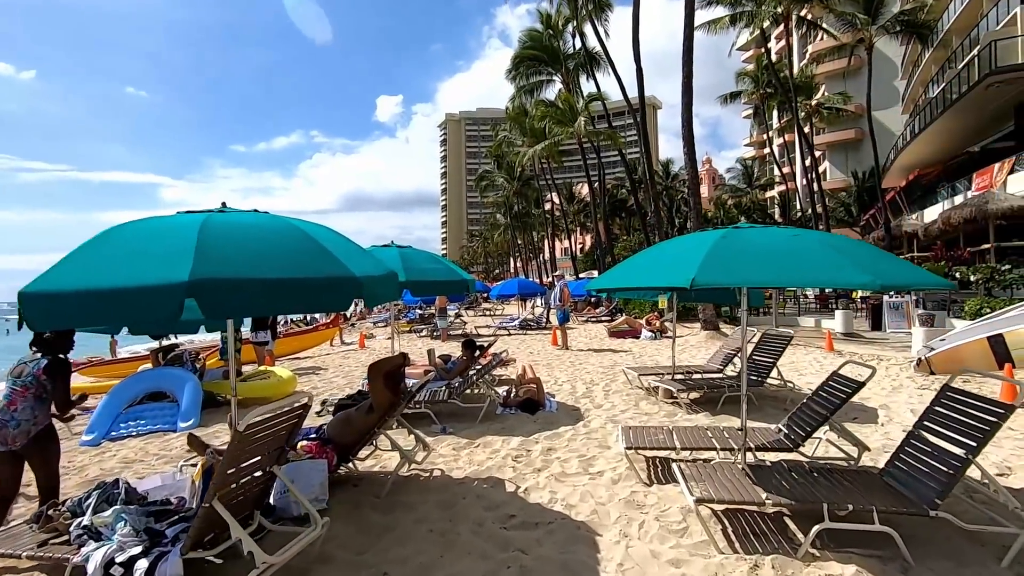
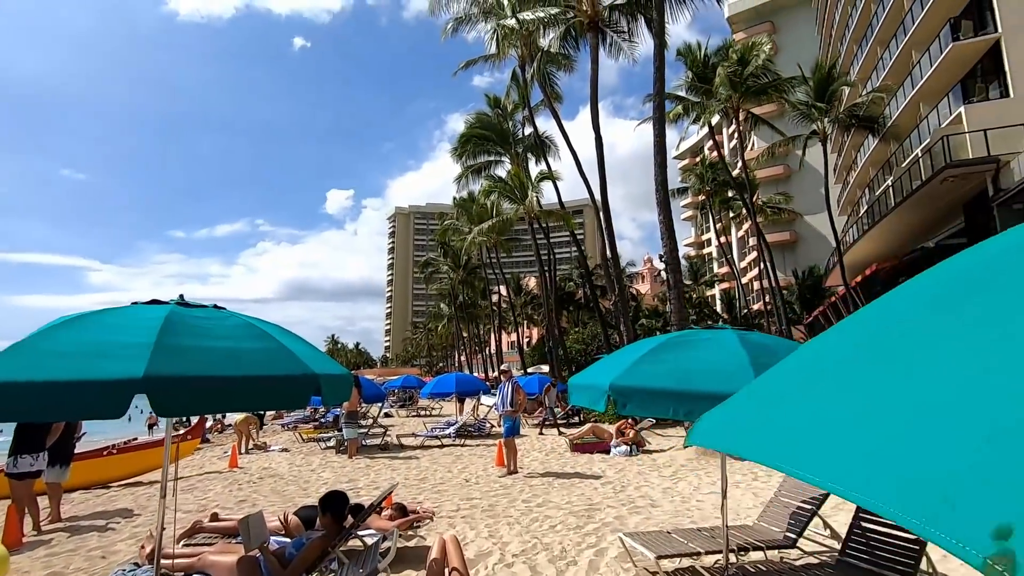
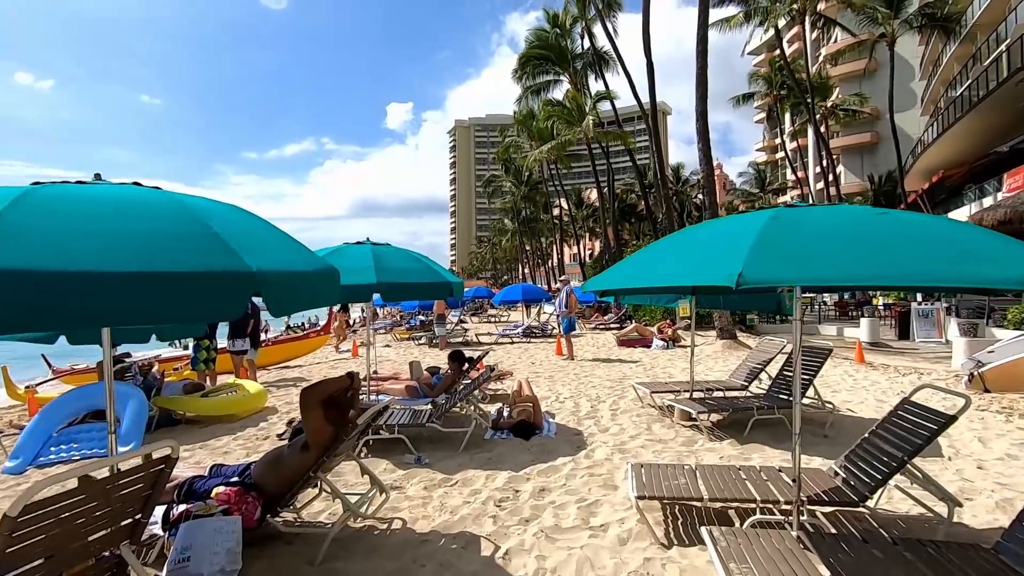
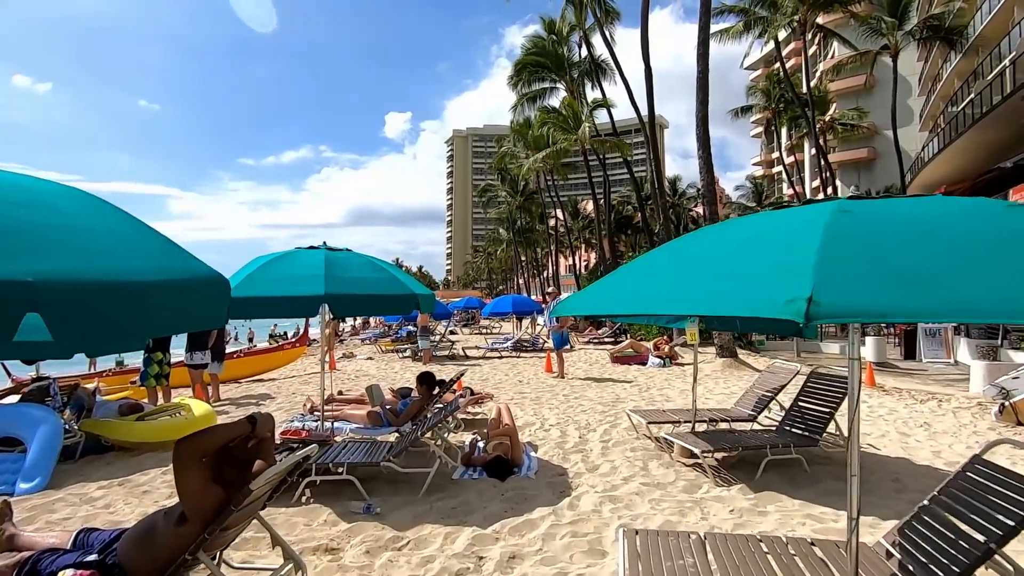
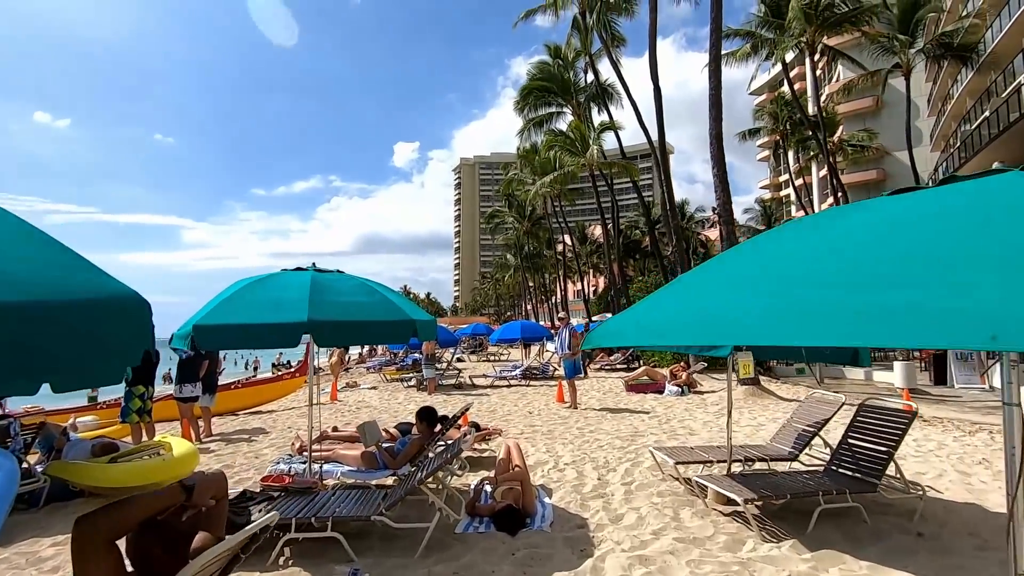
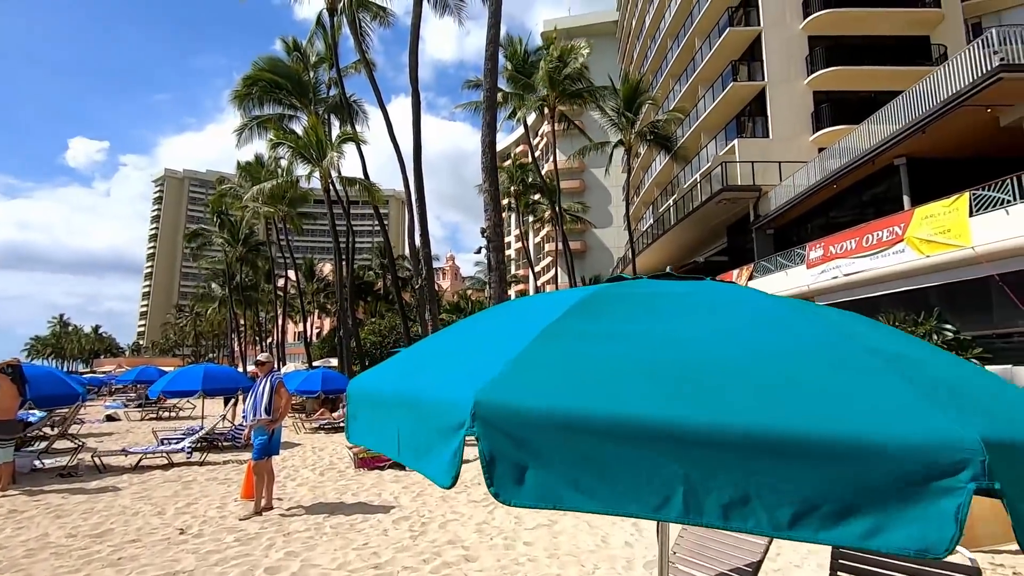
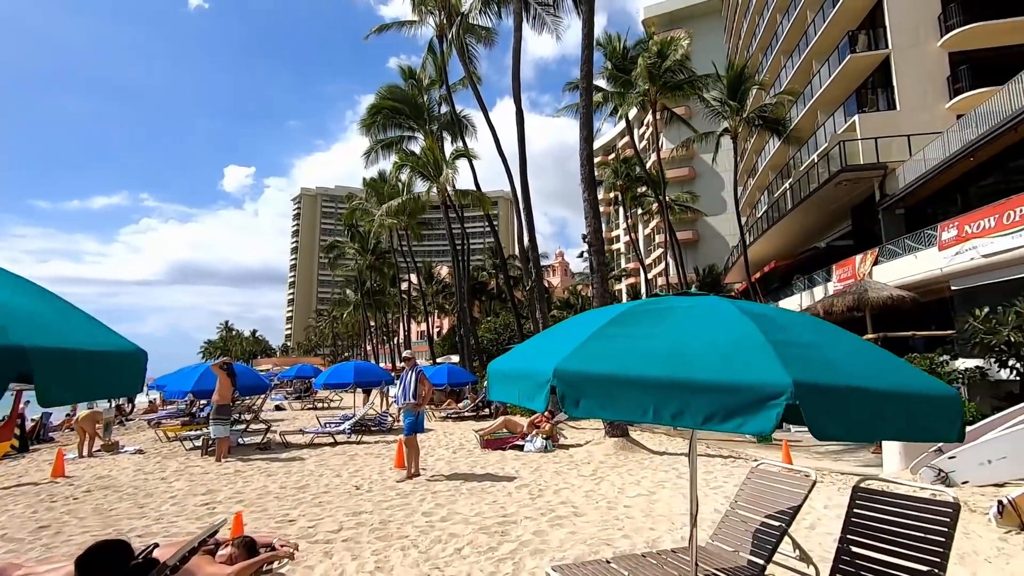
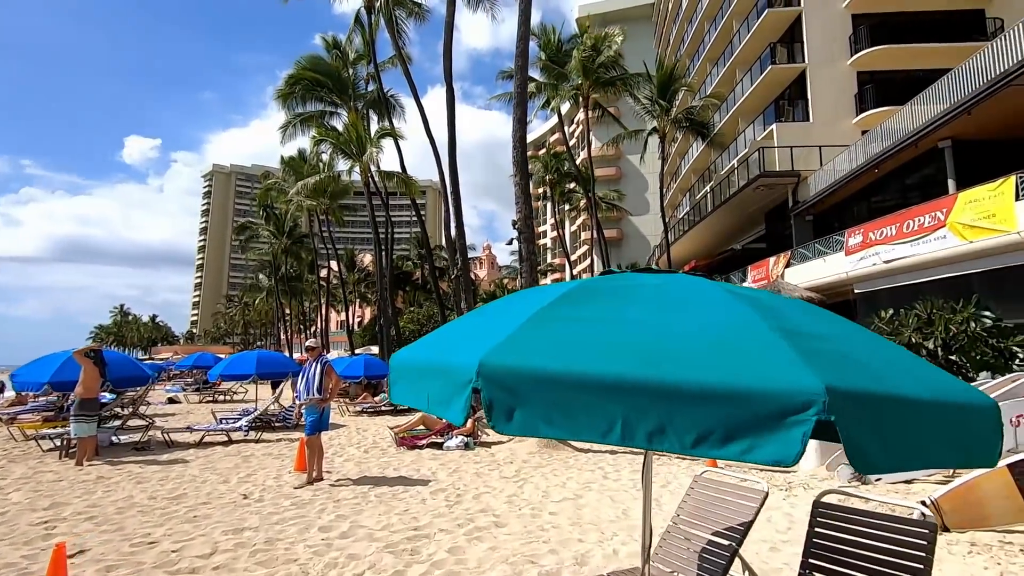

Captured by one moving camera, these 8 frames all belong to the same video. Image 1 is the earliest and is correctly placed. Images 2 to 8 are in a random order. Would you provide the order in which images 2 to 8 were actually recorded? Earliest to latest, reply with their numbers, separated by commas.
3, 4, 5, 2, 7, 8, 6
